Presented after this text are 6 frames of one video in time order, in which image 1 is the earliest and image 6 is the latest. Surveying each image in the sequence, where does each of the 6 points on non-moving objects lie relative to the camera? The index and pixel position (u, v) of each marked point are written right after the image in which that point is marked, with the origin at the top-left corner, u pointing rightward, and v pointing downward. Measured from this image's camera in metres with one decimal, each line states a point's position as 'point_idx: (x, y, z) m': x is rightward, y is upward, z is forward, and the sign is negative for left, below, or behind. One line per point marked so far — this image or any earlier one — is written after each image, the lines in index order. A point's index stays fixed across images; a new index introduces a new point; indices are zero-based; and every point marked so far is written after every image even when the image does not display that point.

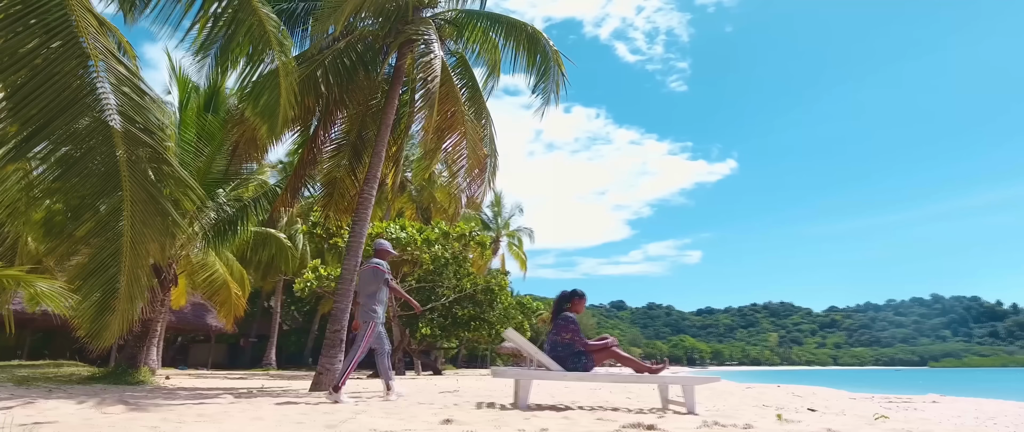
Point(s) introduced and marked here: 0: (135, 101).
0: (-2.3, +0.7, +3.9) m
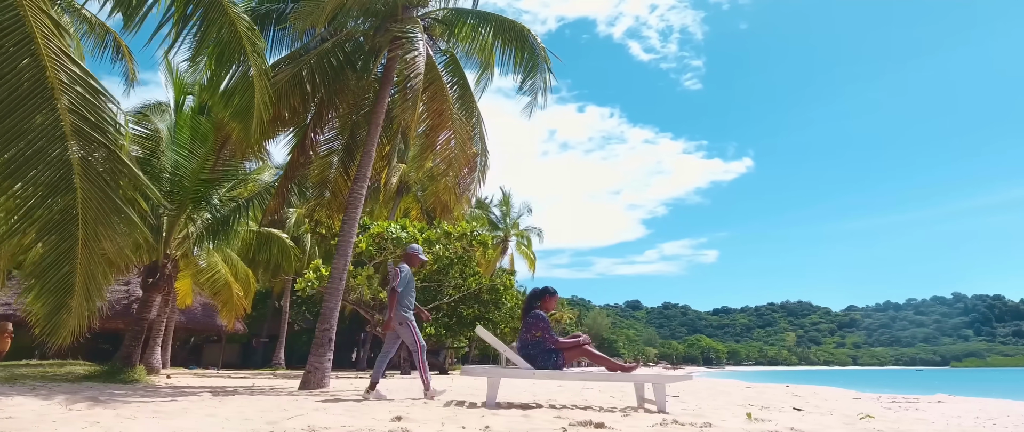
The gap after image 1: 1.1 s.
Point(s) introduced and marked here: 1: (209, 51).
0: (-2.6, +0.7, +3.9) m
1: (-3.0, +1.5, +5.8) m
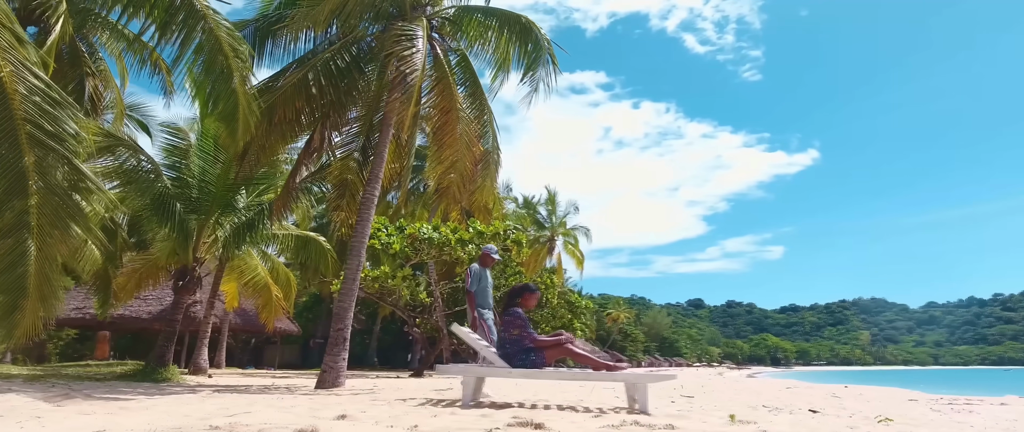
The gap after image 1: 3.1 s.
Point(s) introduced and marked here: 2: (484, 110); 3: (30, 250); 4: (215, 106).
0: (-2.9, +0.7, +4.1) m
1: (-3.2, +1.5, +6.0) m
2: (-0.4, +1.7, +10.1) m
3: (-2.9, -0.2, +3.8) m
4: (-3.0, +1.2, +6.3) m
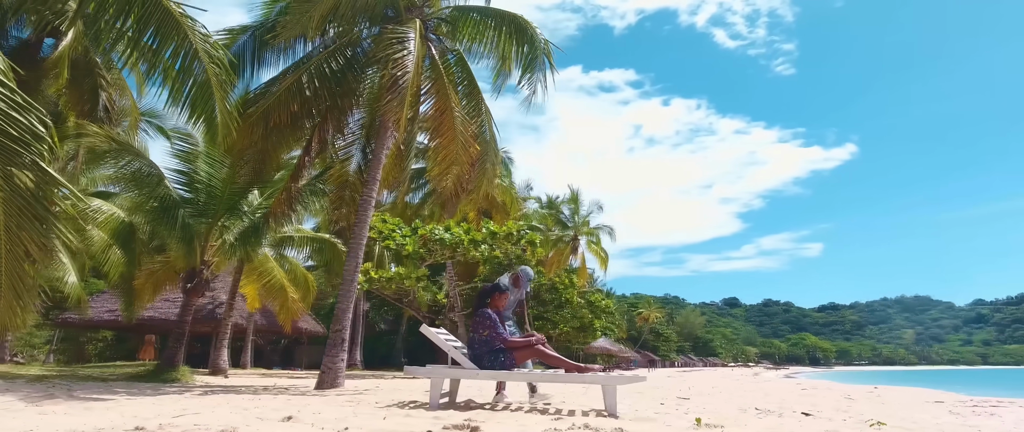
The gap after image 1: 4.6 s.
0: (-3.3, +0.7, +4.2) m
1: (-3.4, +1.5, +6.1) m
2: (-0.5, +1.7, +10.1) m
3: (-3.2, -0.2, +4.0) m
4: (-3.2, +1.2, +6.4) m
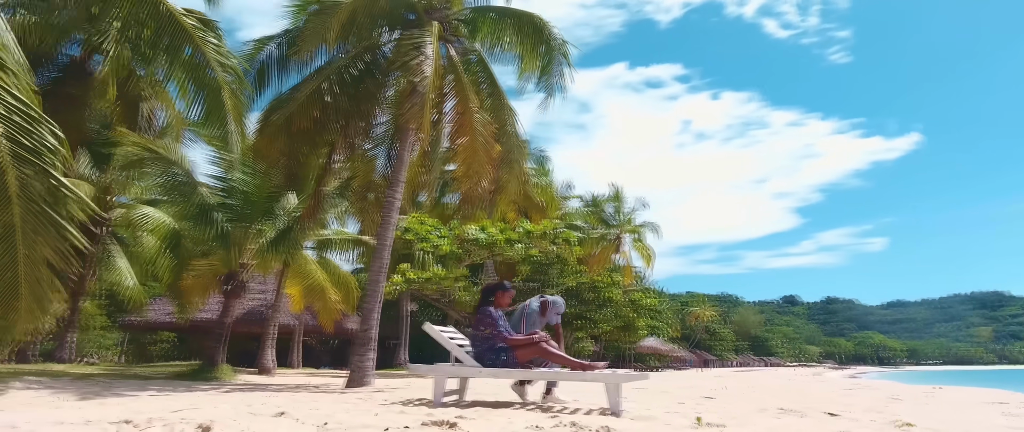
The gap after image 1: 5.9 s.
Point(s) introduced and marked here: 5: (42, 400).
0: (-3.4, +0.6, +4.4) m
1: (-3.4, +1.4, +6.3) m
2: (-0.1, +1.7, +10.1) m
3: (-3.3, -0.3, +4.2) m
4: (-3.1, +1.1, +6.6) m
5: (-3.6, -1.4, +4.9) m
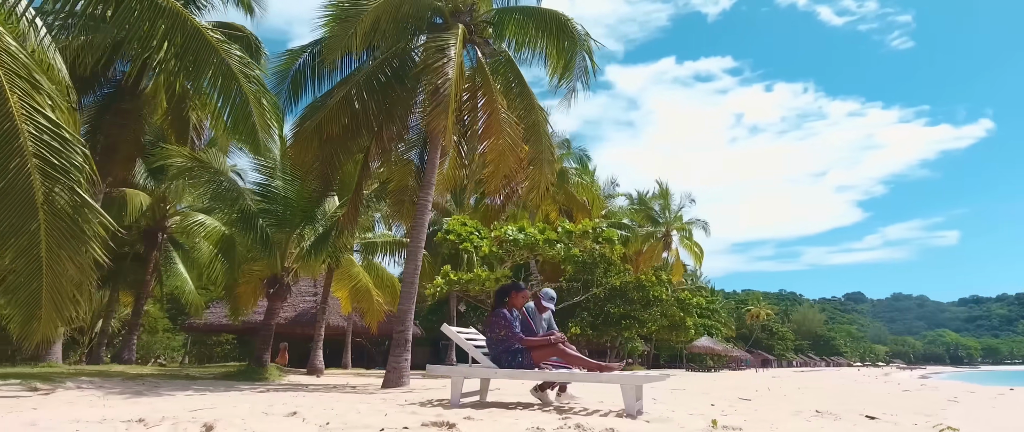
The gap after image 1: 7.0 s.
0: (-3.3, +0.5, +4.7) m
1: (-3.2, +1.4, +6.6) m
2: (+0.3, +1.7, +10.1) m
3: (-3.3, -0.4, +4.5) m
4: (-2.9, +1.1, +6.9) m
5: (-3.5, -1.5, +5.2) m
